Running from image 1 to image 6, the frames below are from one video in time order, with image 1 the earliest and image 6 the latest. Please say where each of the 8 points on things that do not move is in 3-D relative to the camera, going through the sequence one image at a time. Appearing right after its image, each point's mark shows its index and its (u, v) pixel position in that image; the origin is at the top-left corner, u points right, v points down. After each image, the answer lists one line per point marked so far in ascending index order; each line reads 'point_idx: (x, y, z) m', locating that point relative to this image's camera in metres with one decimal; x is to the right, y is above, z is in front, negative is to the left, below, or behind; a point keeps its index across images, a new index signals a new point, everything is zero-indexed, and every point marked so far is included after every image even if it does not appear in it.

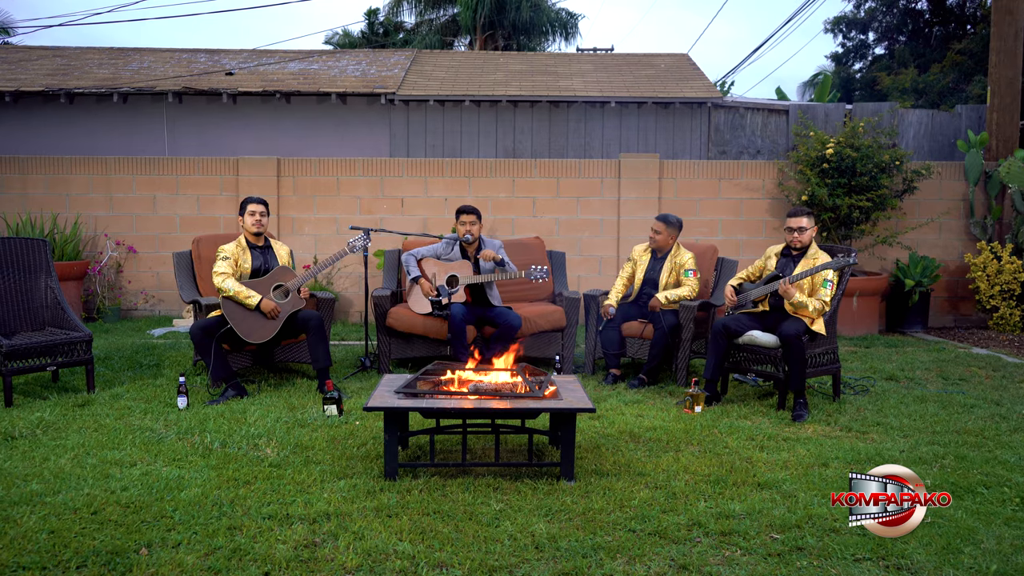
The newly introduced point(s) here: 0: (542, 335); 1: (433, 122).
0: (+0.2, -0.3, +6.4) m
1: (-0.7, +1.5, +10.3) m
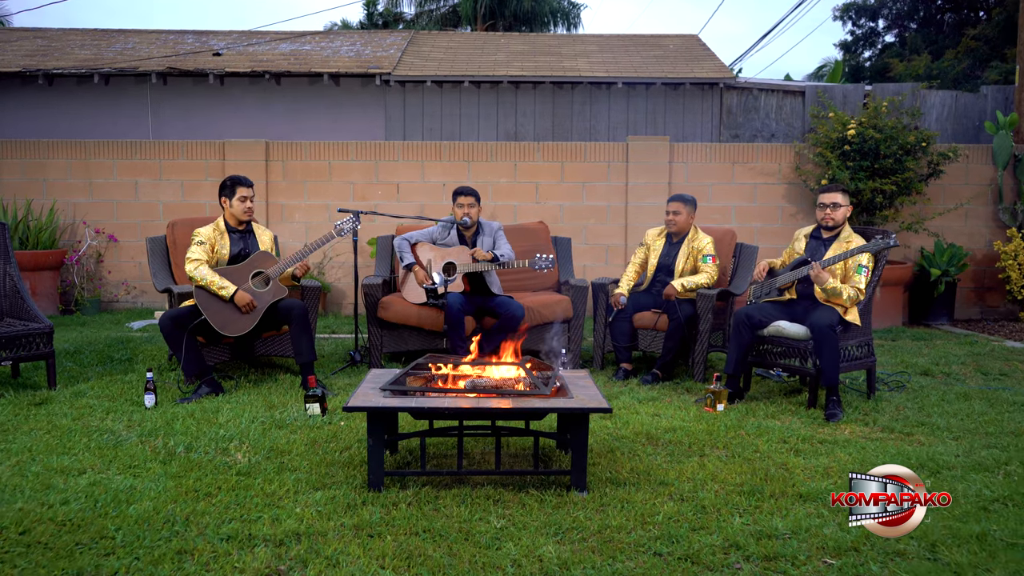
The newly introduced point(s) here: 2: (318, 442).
0: (+0.2, -0.2, +5.9) m
1: (-0.7, +1.6, +9.8) m
2: (-0.7, -0.5, +3.9) m
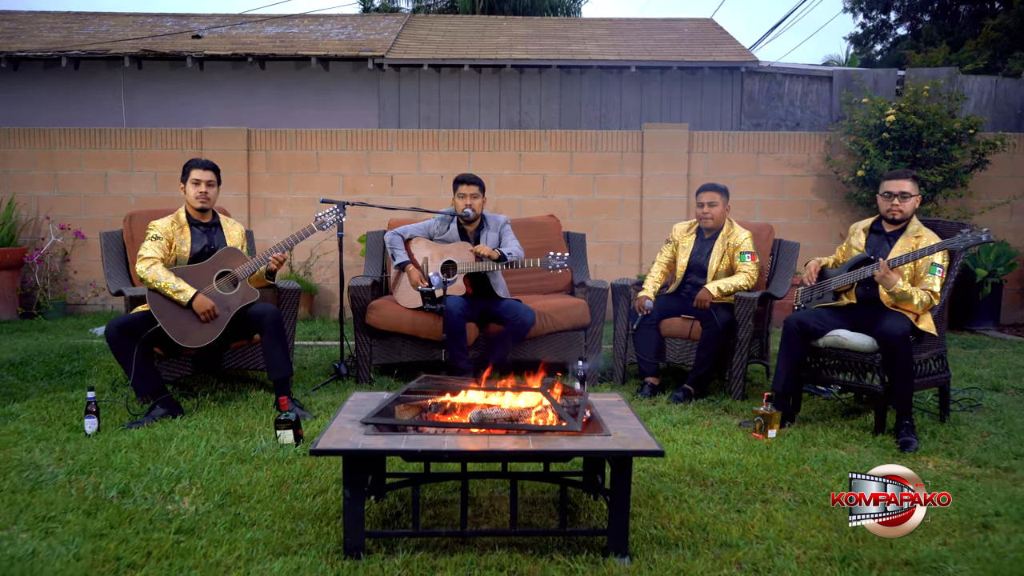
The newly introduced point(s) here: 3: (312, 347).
0: (+0.2, -0.2, +5.2) m
1: (-0.7, +1.6, +9.1) m
2: (-0.6, -0.5, +3.2) m
3: (-1.1, -0.3, +6.2) m
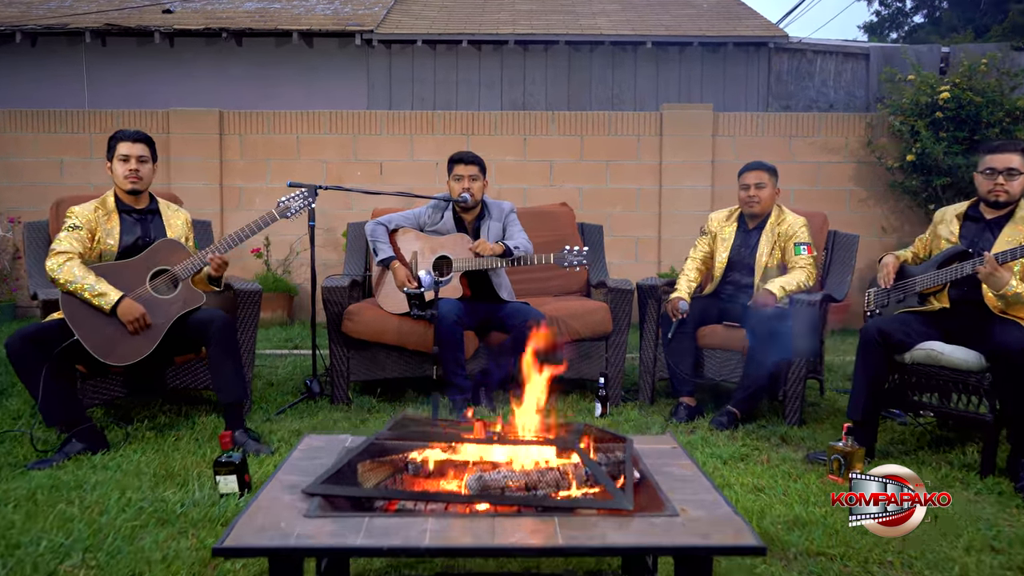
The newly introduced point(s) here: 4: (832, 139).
0: (+0.3, -0.2, +4.3) m
1: (-0.7, +1.6, +8.2) m
2: (-0.6, -0.6, +2.3) m
3: (-1.1, -0.3, +5.3) m
4: (+2.0, +0.9, +7.1) m
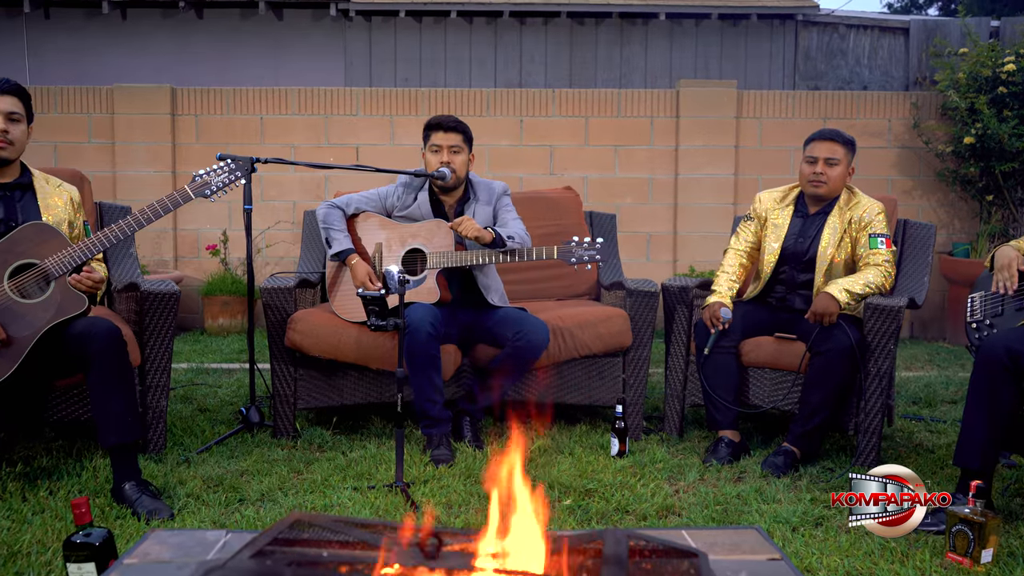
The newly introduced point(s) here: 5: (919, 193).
0: (+0.2, -0.2, +3.4) m
1: (-0.7, +1.6, +7.3) m
2: (-0.6, -0.6, +1.4) m
3: (-1.1, -0.3, +4.4) m
4: (+2.0, +0.9, +6.2) m
5: (+2.3, +0.5, +6.3) m
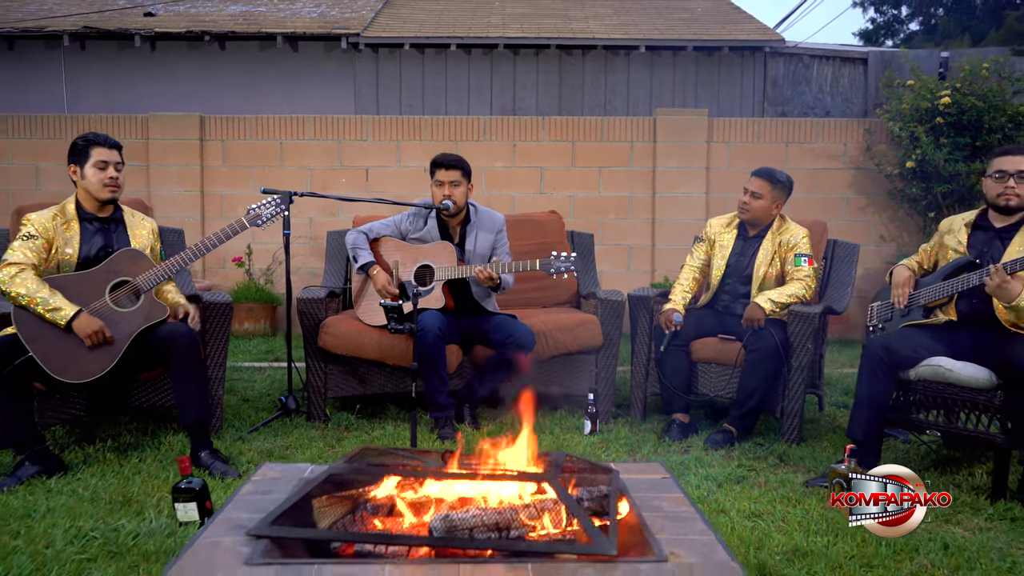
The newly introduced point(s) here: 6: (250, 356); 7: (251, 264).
0: (+0.2, -0.3, +4.1) m
1: (-0.7, +1.5, +8.0) m
2: (-0.7, -0.6, +2.1) m
3: (-1.1, -0.4, +5.1) m
4: (+2.0, +0.9, +7.0) m
5: (+2.2, +0.5, +7.0) m
6: (-1.3, -0.3, +5.7) m
7: (-1.6, +0.1, +6.8) m
